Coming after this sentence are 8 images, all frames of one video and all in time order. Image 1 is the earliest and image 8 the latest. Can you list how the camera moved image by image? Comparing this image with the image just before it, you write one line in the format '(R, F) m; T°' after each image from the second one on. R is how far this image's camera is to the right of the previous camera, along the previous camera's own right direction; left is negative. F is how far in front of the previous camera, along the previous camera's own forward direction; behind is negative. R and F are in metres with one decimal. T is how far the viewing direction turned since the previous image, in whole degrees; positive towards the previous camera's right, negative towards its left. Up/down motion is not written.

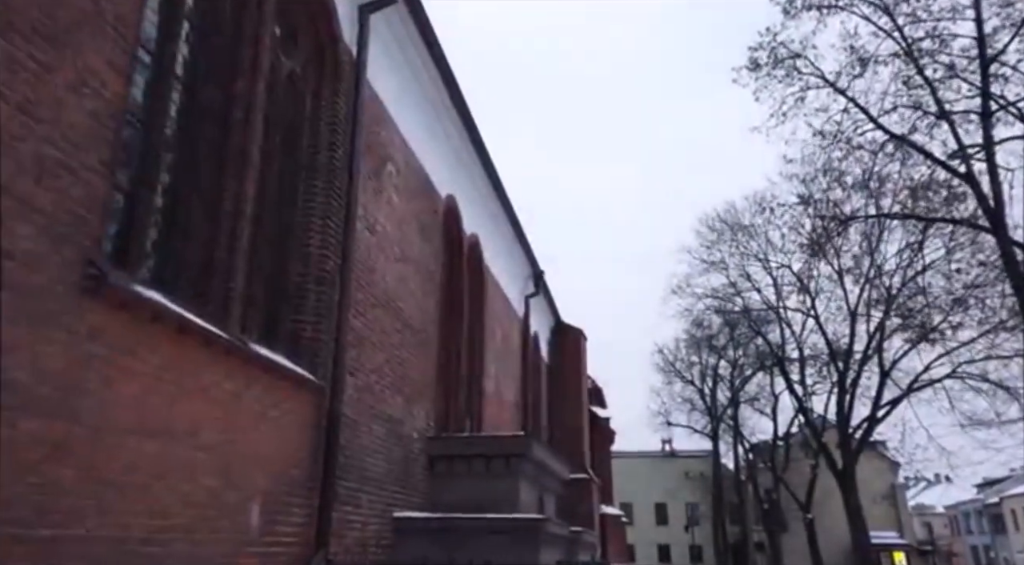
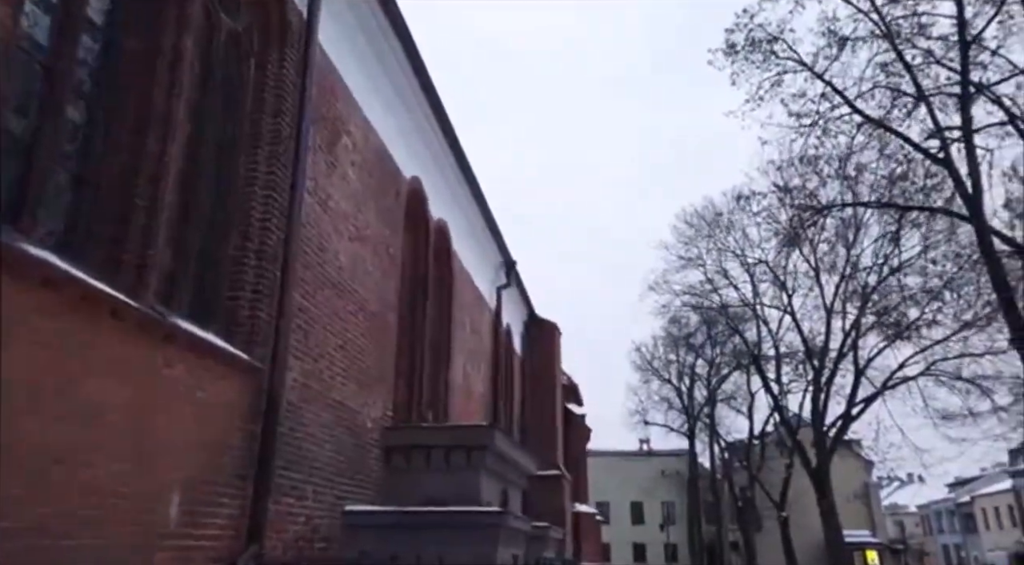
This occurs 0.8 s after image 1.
(+0.2, +0.4) m; +2°
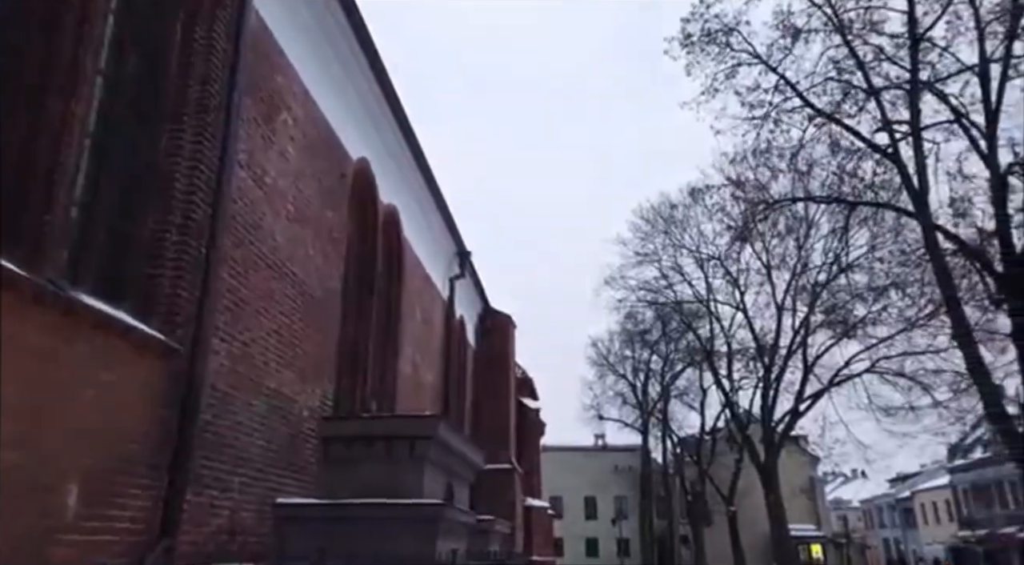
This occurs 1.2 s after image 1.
(+0.1, +0.2) m; +3°
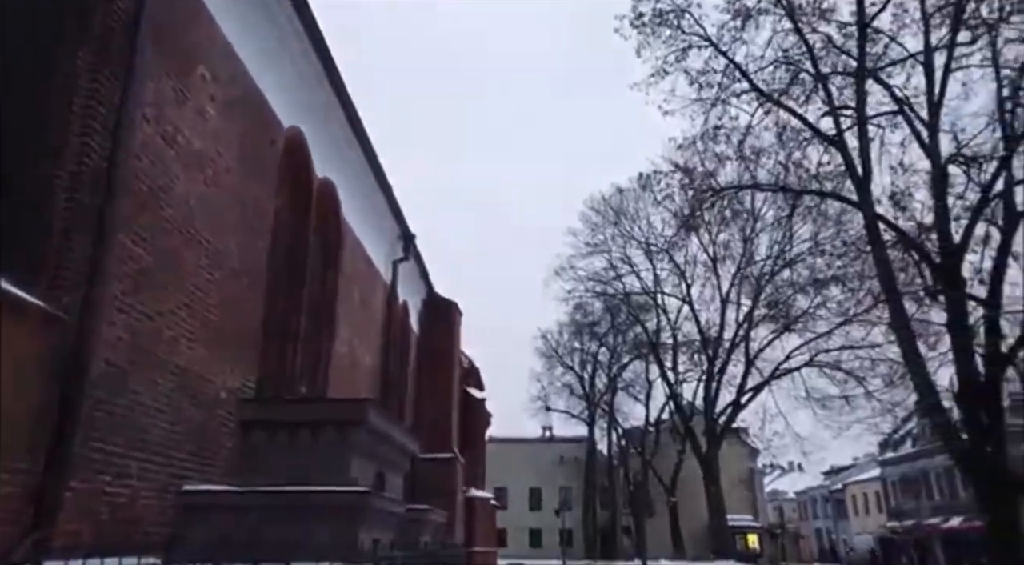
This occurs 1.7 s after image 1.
(+0.1, +0.3) m; +4°
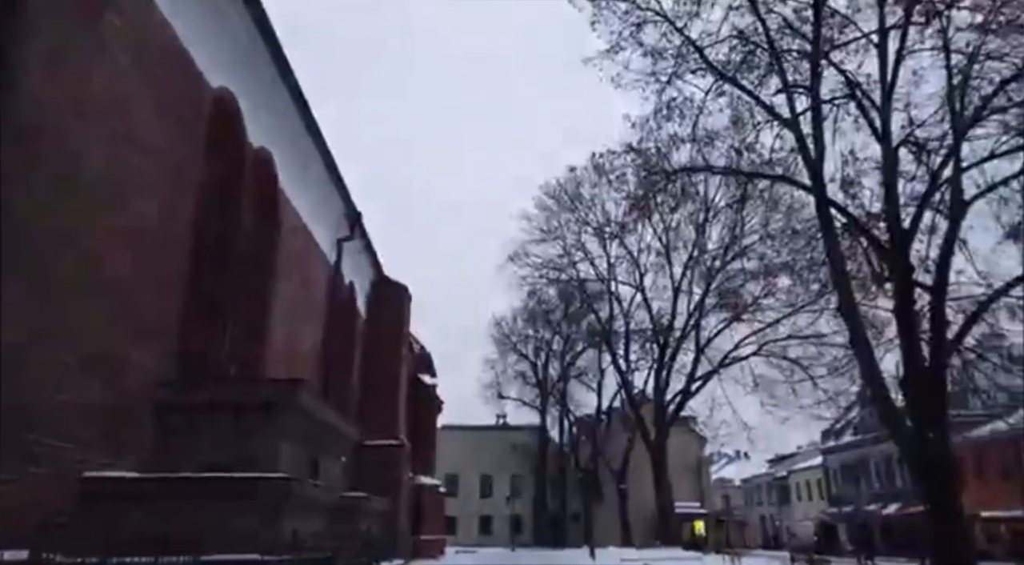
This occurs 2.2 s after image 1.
(+0.1, +0.3) m; +3°
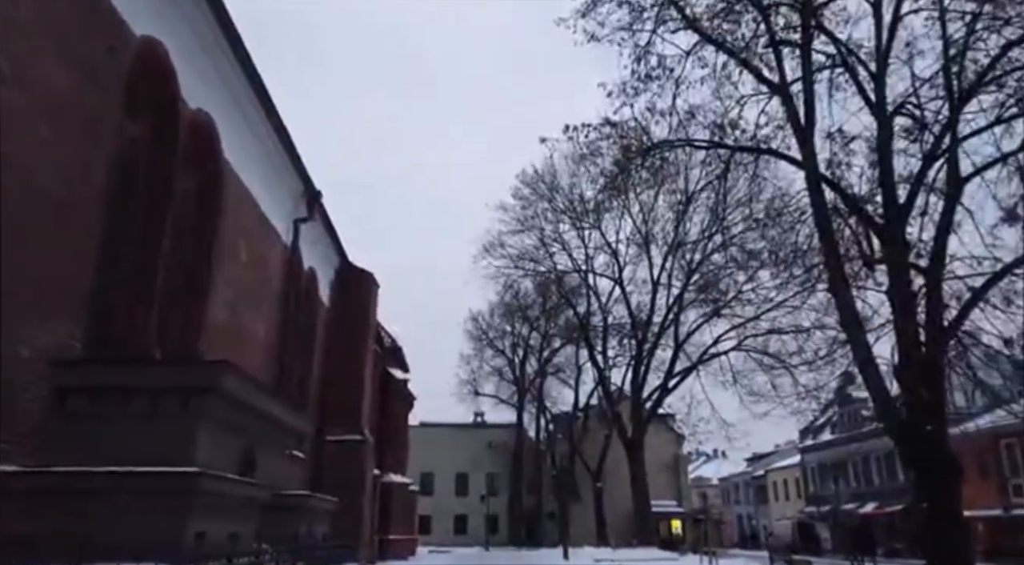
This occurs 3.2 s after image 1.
(+0.2, +0.8) m; +2°
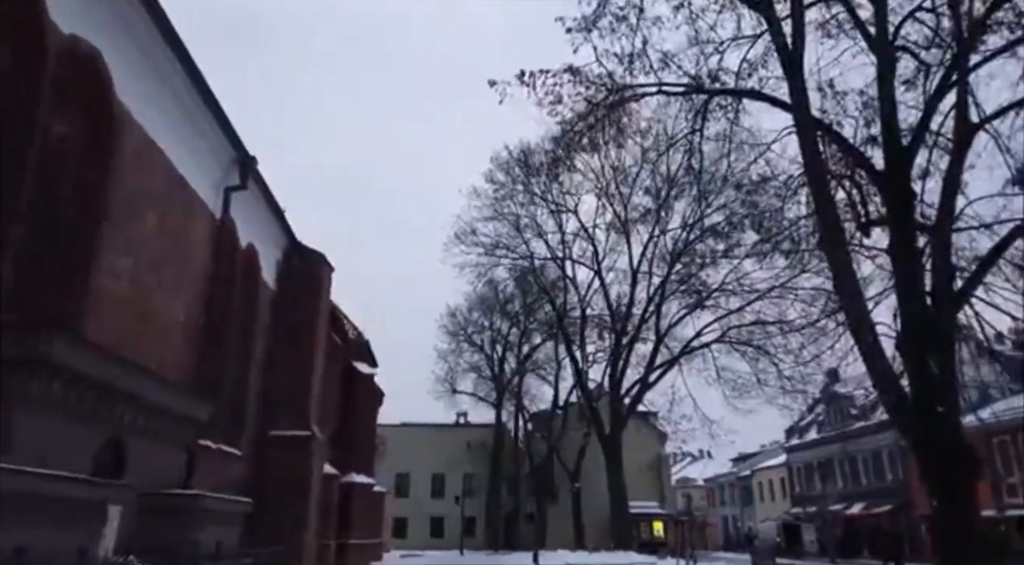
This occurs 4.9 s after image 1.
(+0.5, +1.3) m; +1°
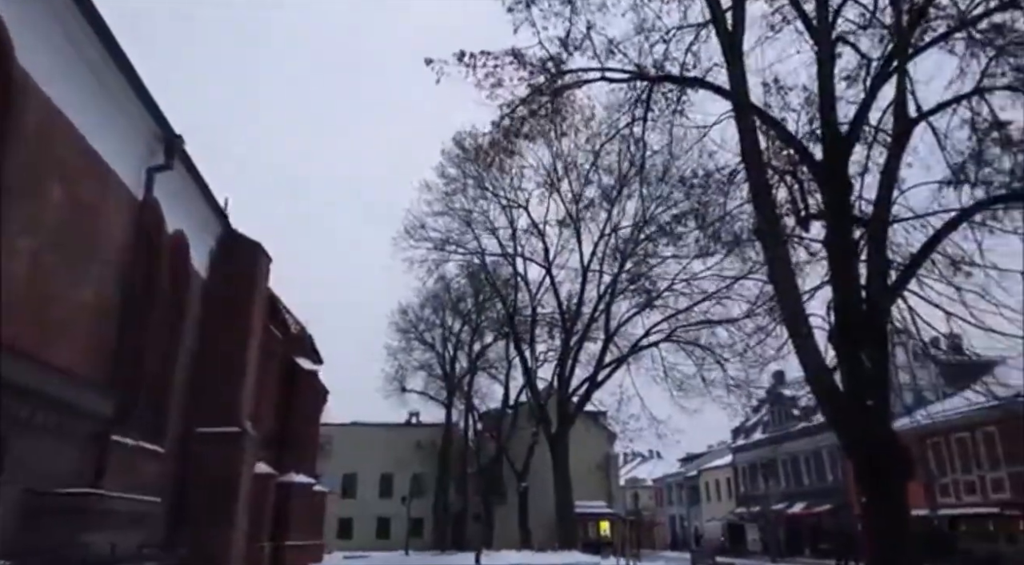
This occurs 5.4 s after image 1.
(+0.3, +0.3) m; +3°
